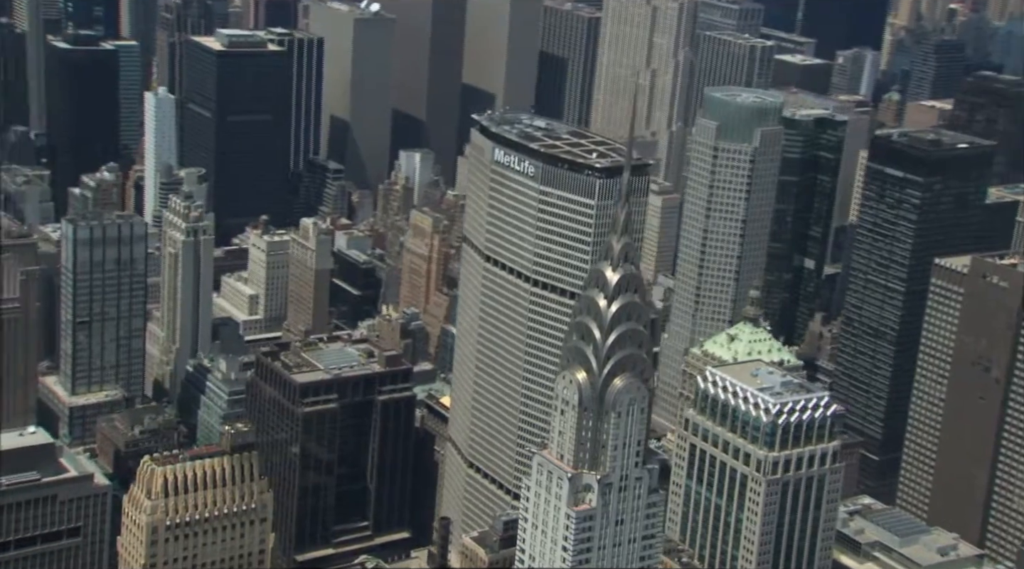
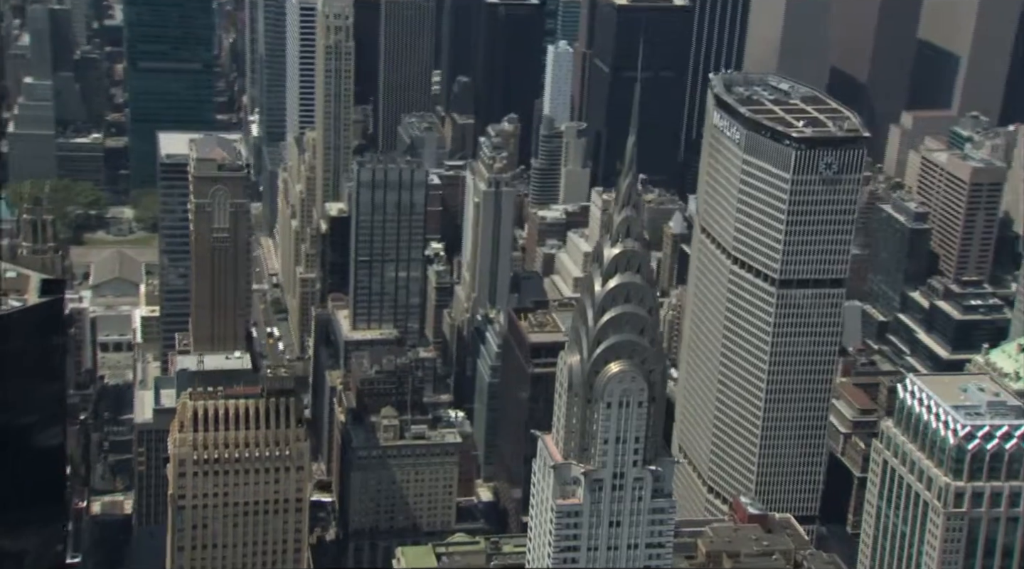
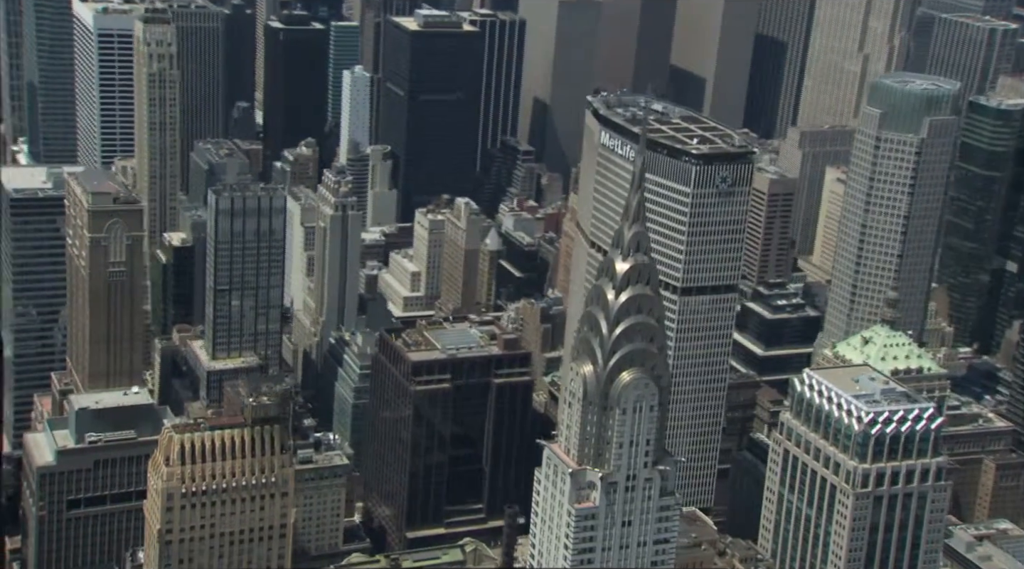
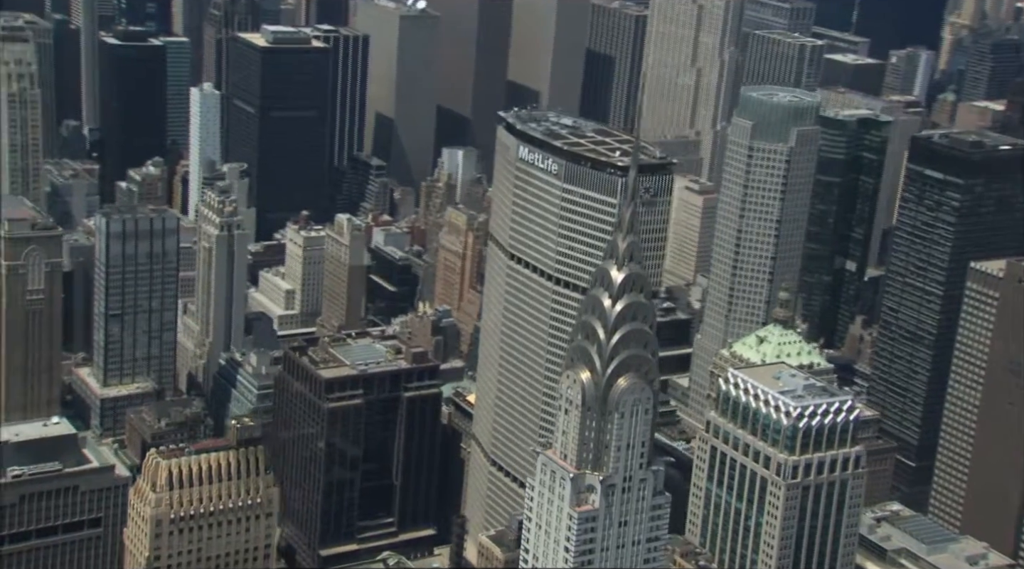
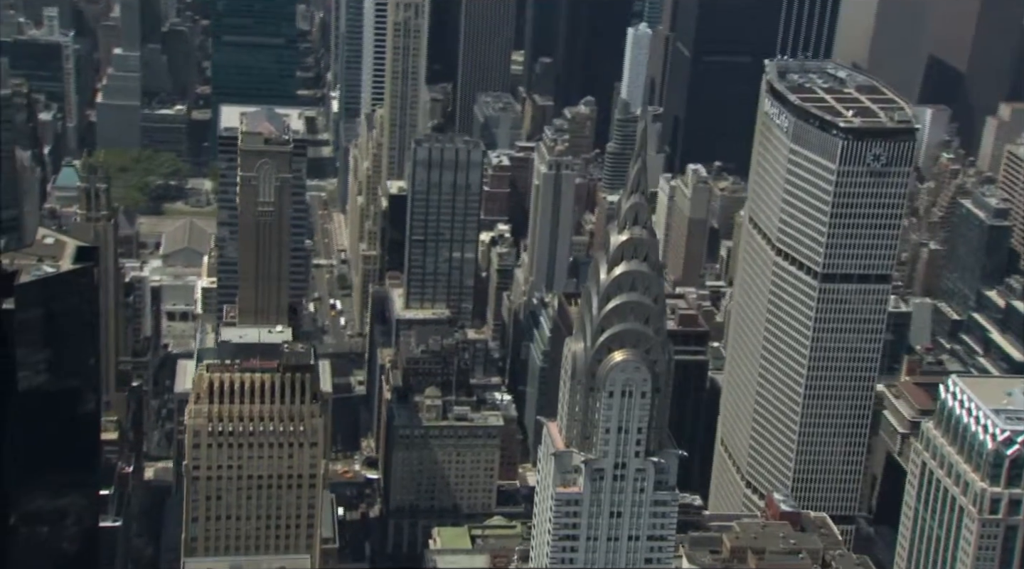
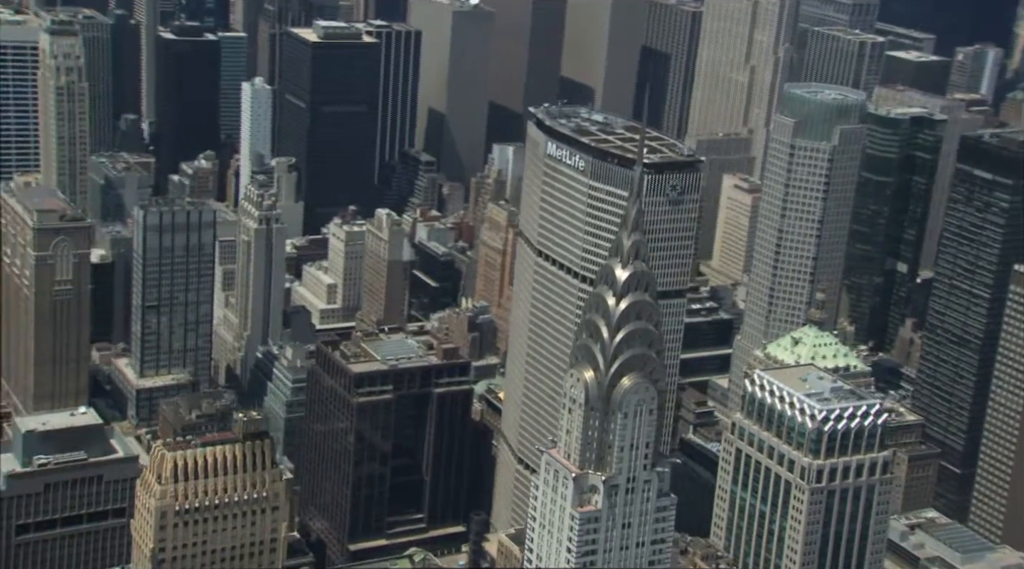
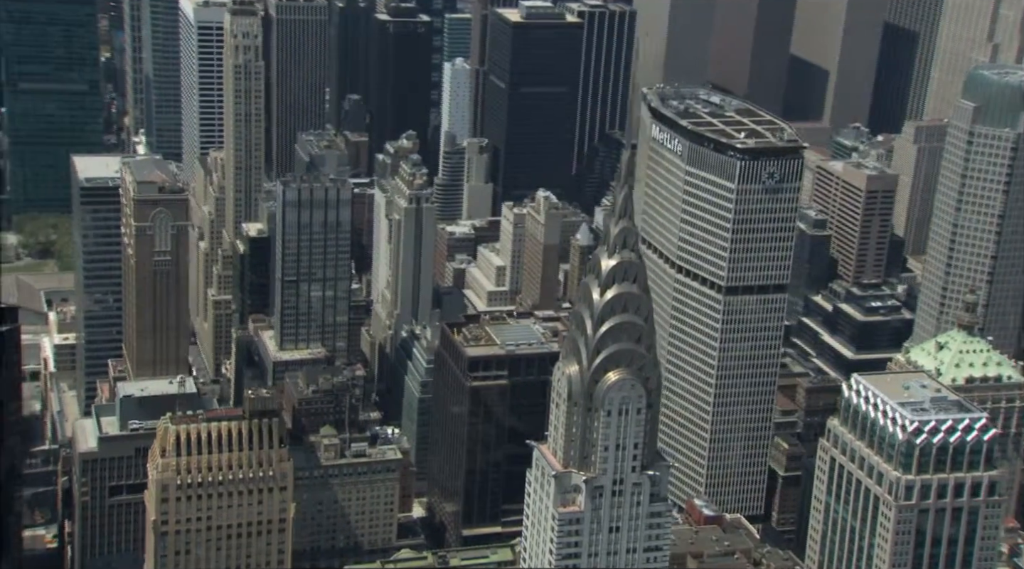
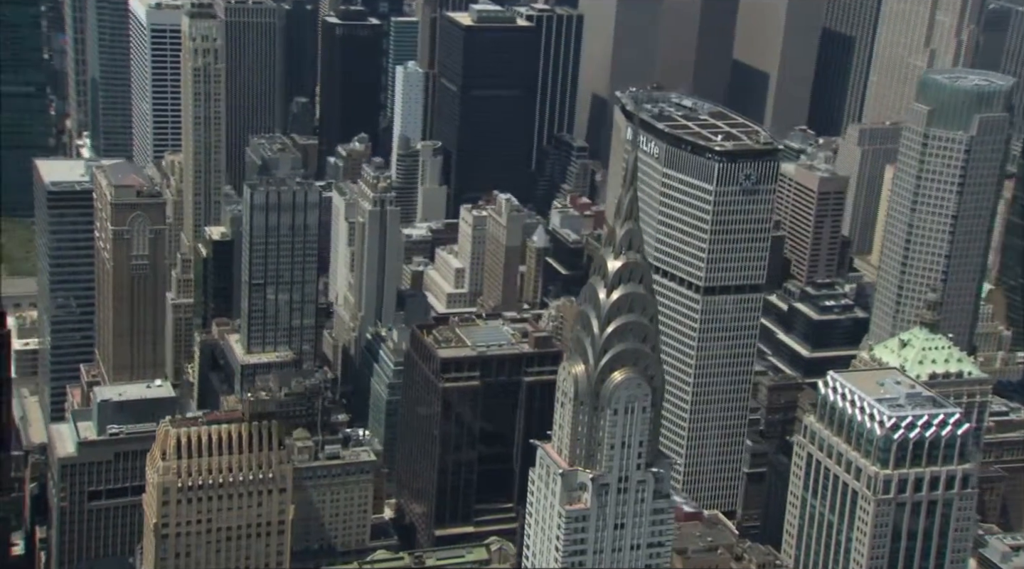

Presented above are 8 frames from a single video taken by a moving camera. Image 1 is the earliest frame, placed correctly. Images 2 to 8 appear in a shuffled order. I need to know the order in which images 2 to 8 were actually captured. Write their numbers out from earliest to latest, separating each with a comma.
4, 6, 3, 8, 7, 2, 5
